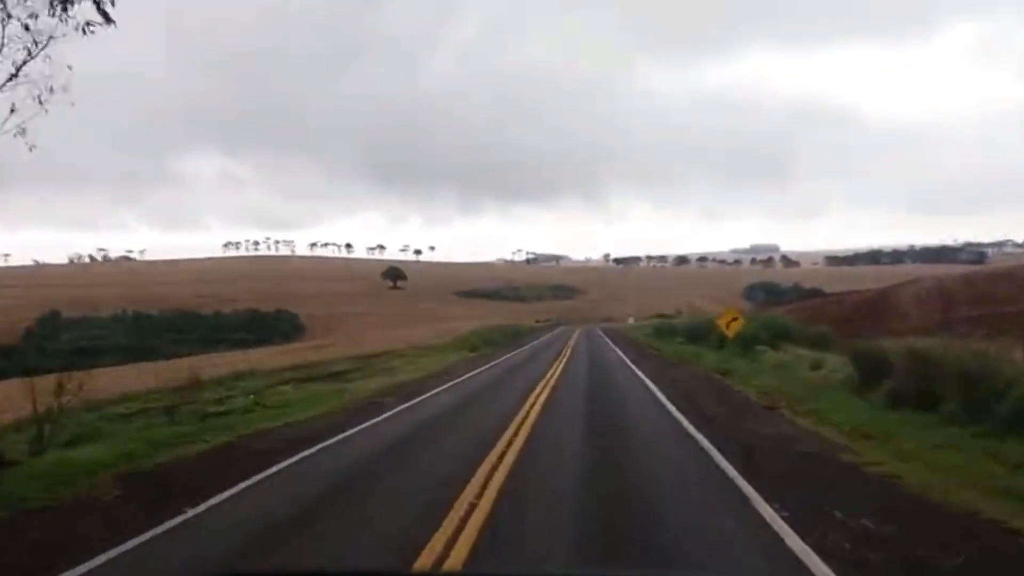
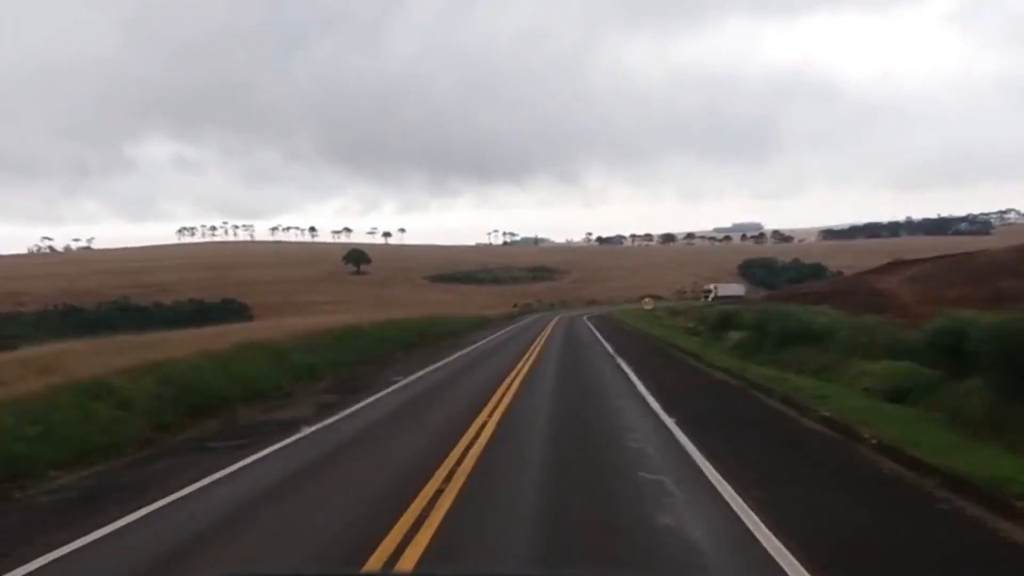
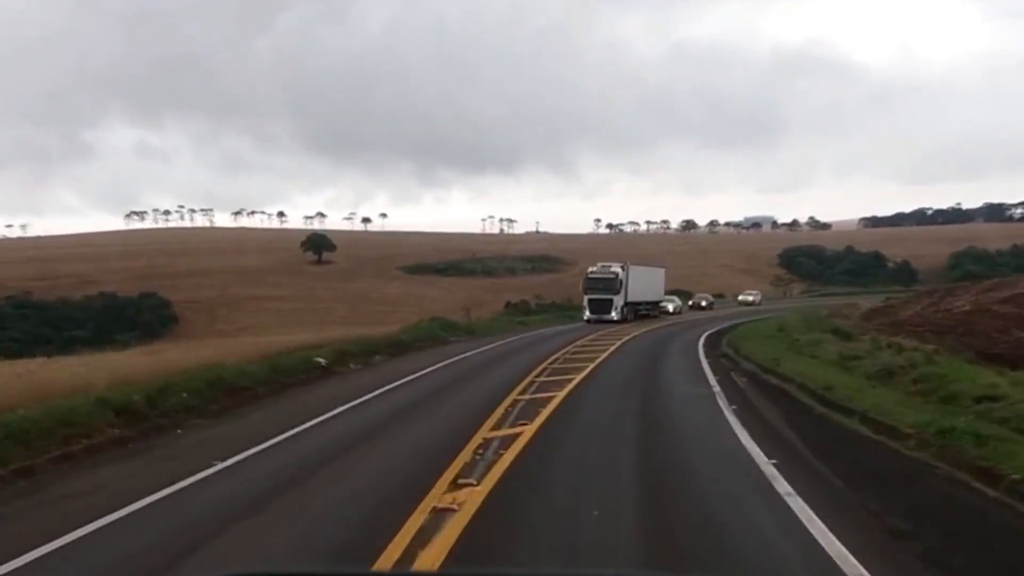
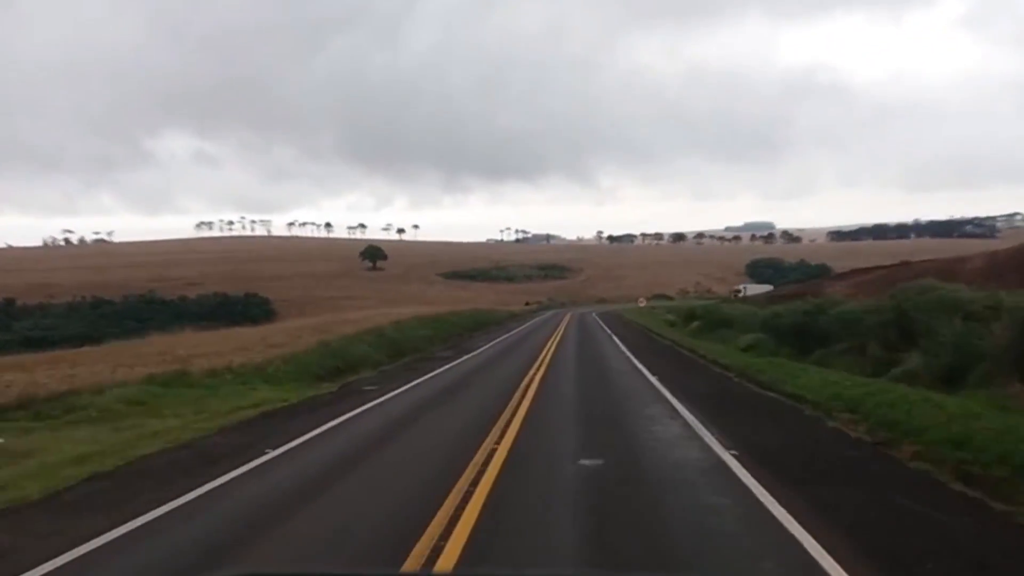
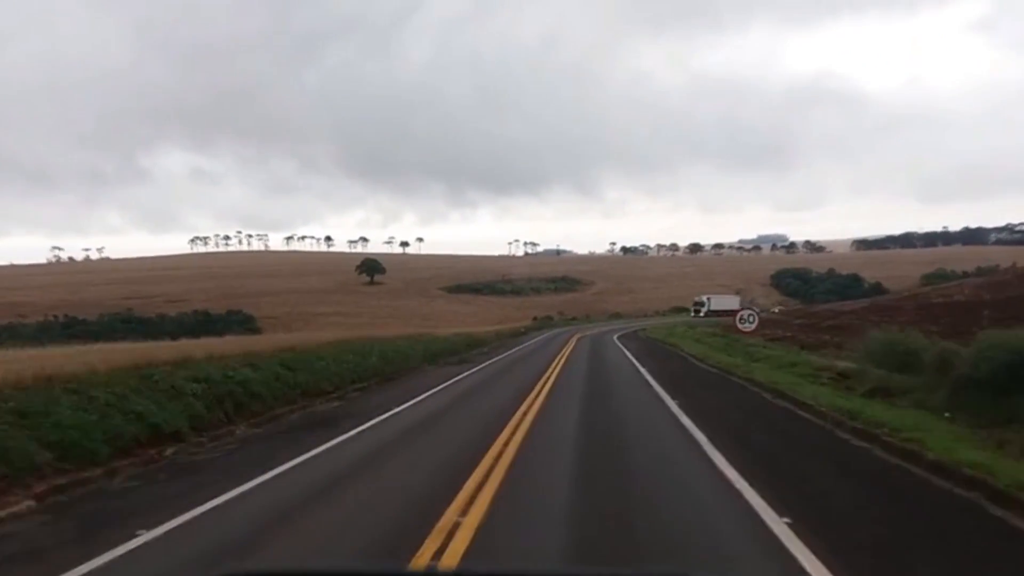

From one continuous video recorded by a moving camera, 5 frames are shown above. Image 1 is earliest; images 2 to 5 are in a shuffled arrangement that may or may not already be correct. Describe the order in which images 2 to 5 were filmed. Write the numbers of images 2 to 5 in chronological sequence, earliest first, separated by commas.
4, 2, 5, 3
